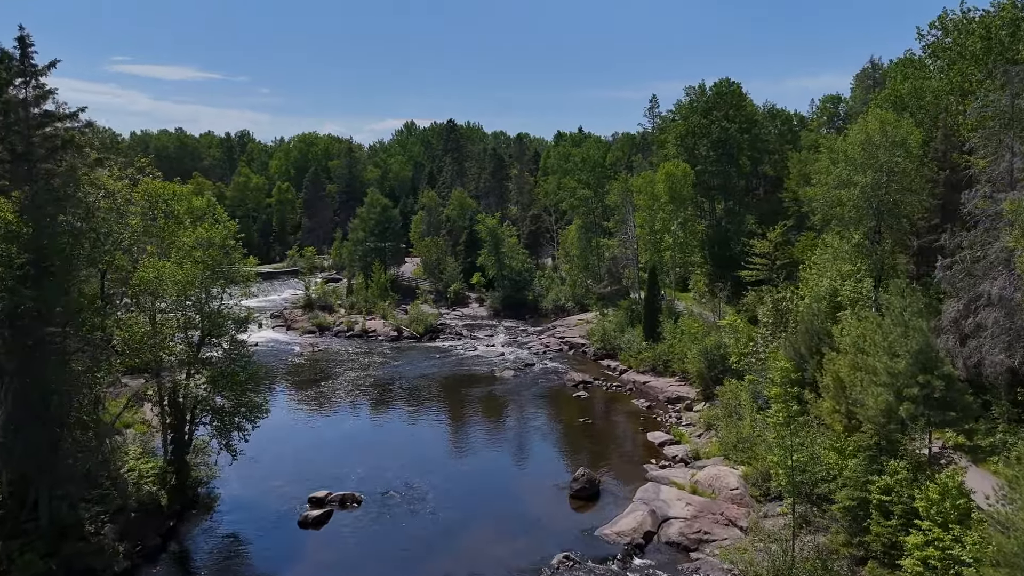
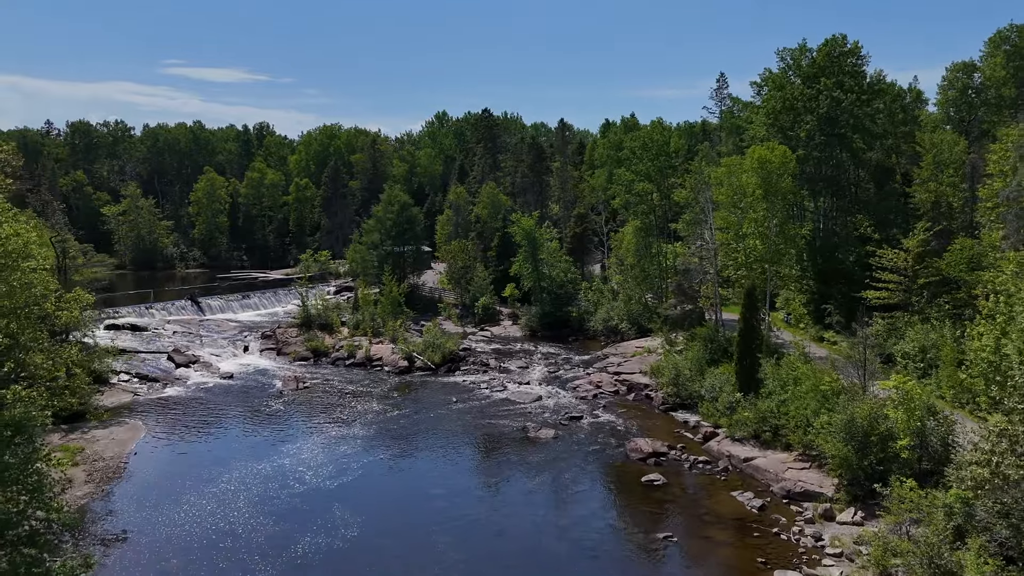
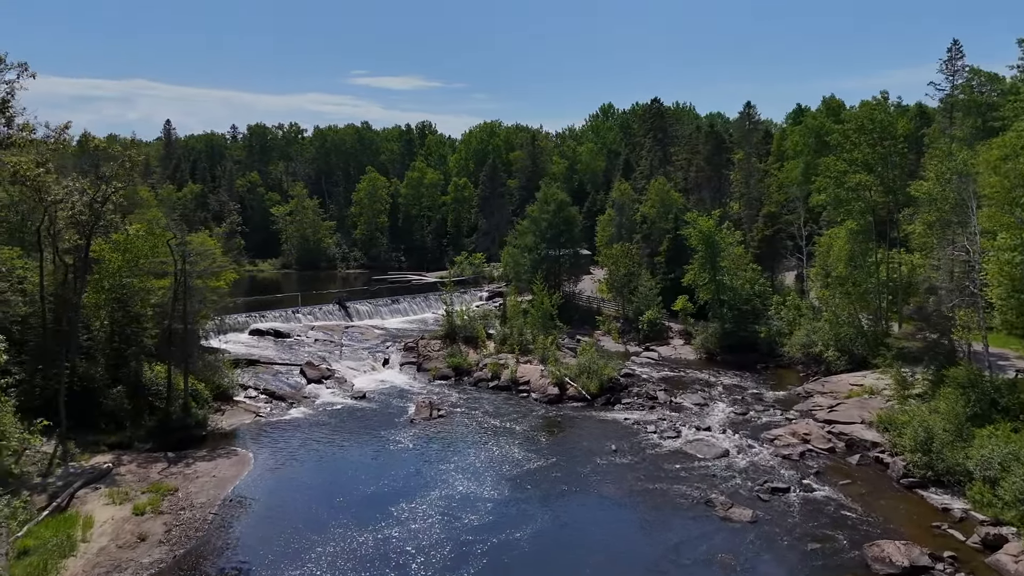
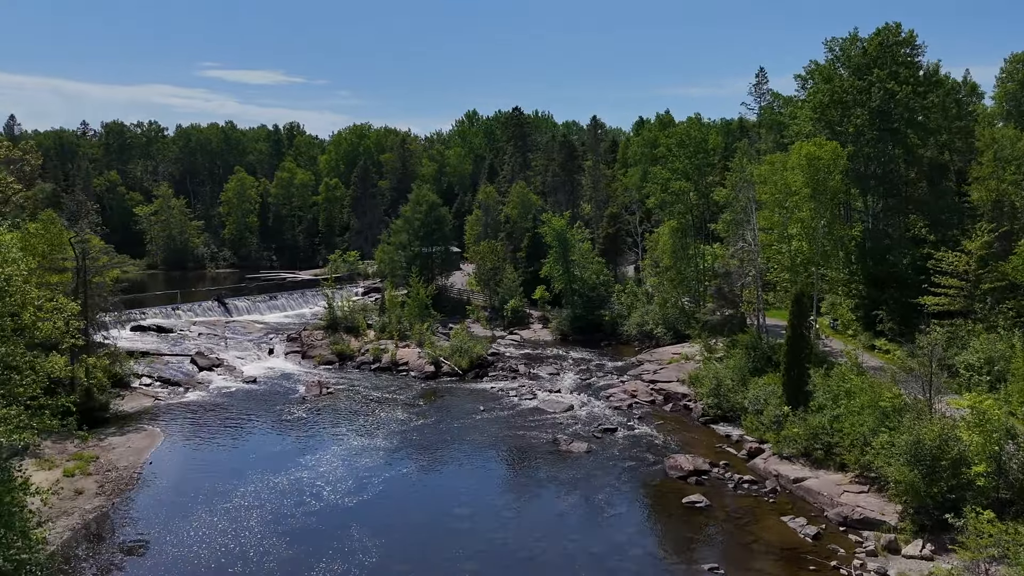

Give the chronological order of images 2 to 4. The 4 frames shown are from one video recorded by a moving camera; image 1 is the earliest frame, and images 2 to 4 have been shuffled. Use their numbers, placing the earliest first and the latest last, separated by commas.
2, 4, 3
